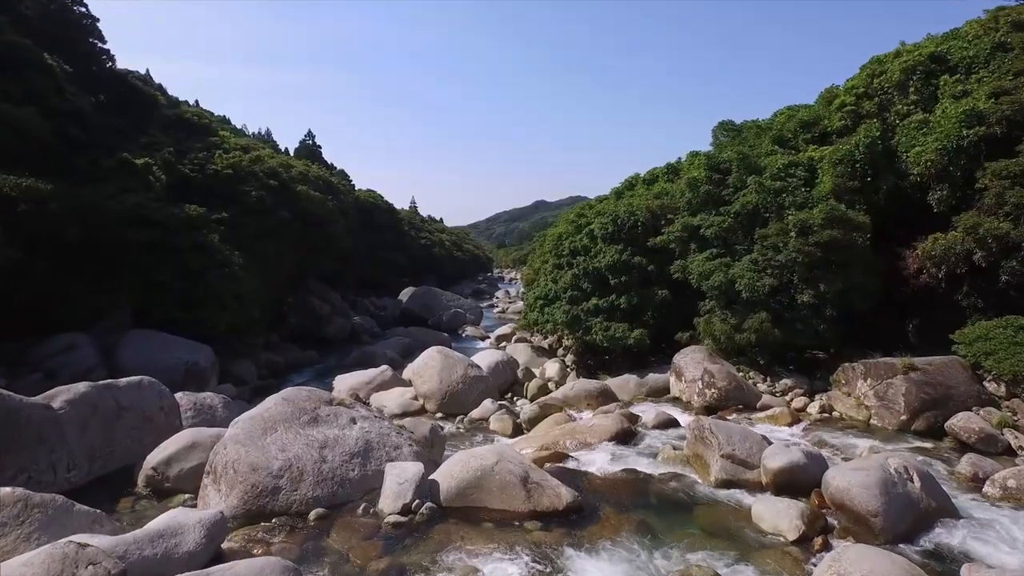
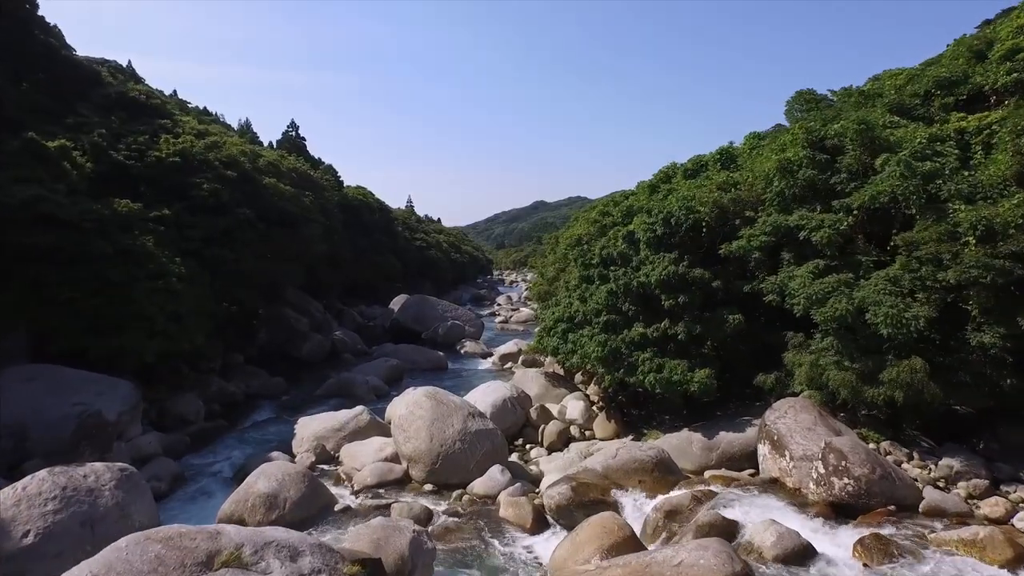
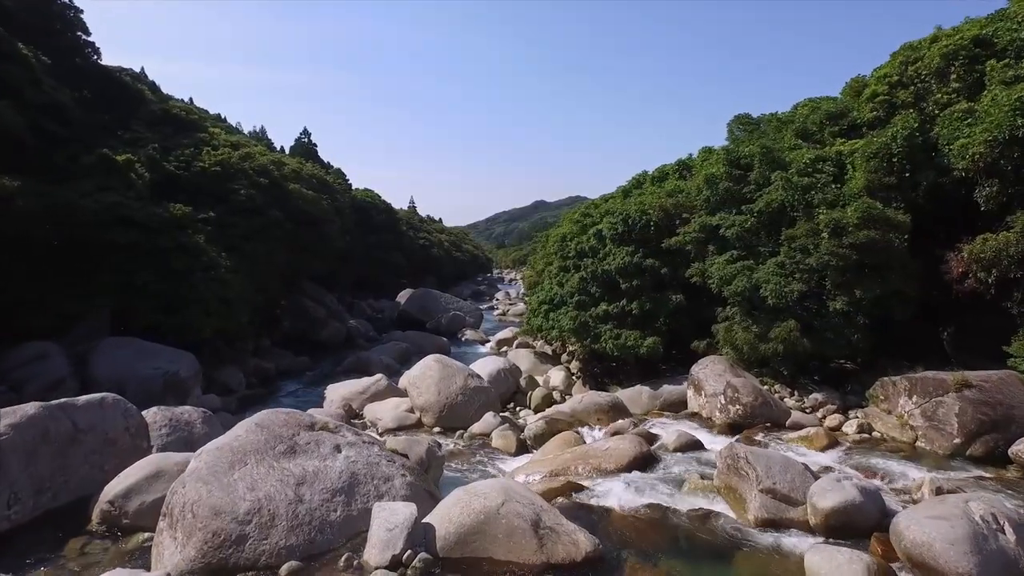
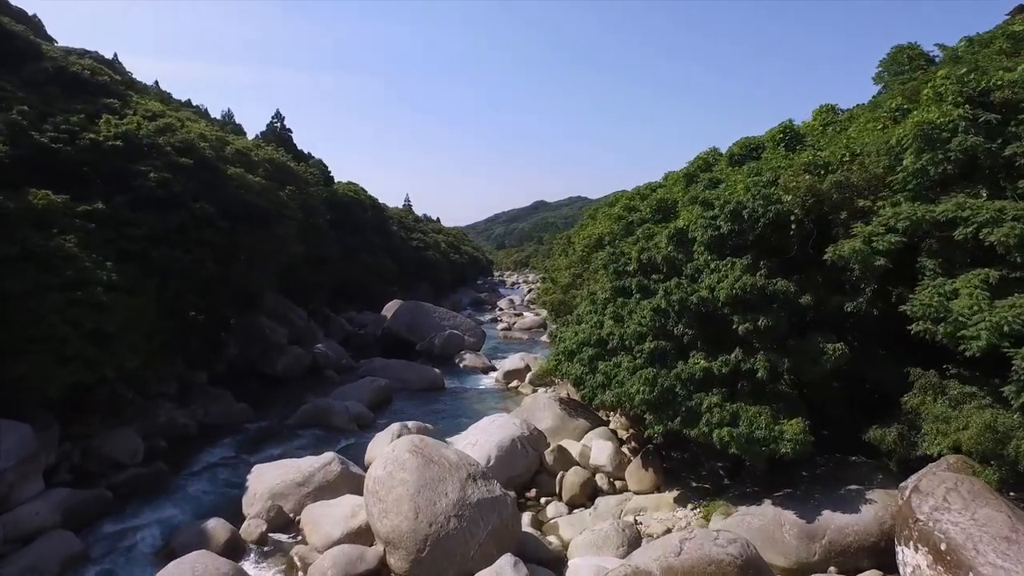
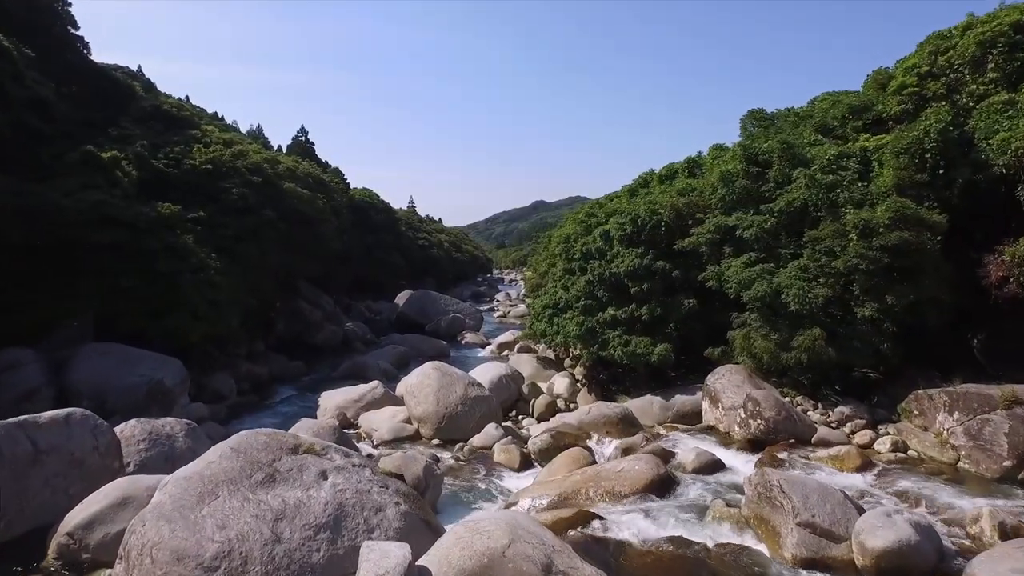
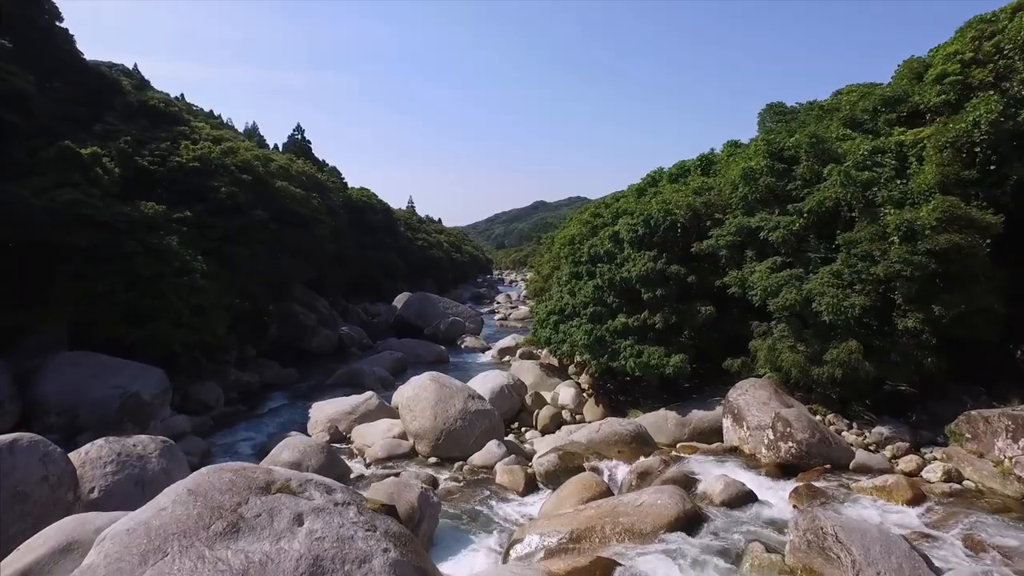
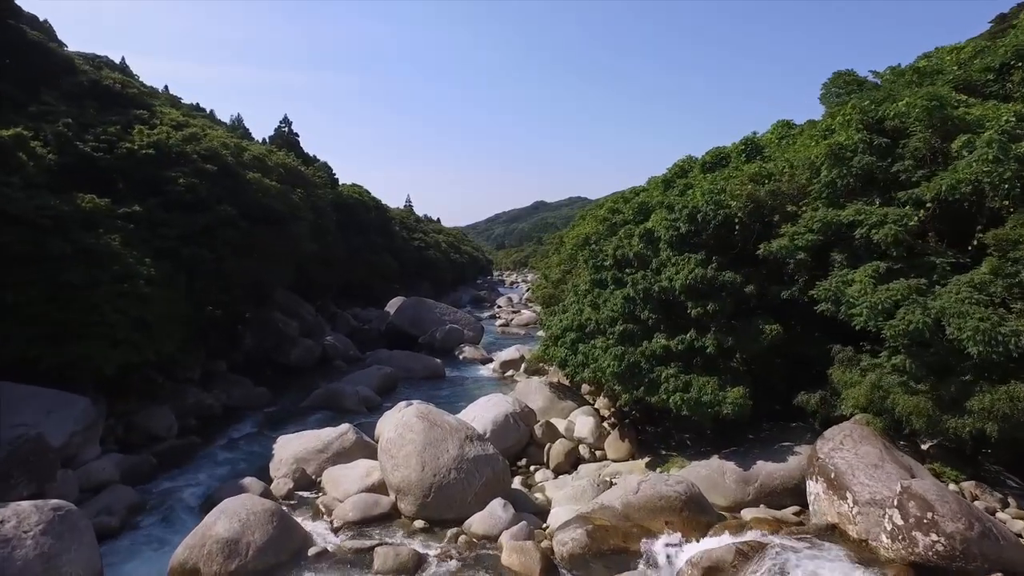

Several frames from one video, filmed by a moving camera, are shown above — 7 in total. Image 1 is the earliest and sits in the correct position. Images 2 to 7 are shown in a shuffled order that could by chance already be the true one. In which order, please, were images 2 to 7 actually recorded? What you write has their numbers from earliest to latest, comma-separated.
3, 5, 6, 2, 7, 4
